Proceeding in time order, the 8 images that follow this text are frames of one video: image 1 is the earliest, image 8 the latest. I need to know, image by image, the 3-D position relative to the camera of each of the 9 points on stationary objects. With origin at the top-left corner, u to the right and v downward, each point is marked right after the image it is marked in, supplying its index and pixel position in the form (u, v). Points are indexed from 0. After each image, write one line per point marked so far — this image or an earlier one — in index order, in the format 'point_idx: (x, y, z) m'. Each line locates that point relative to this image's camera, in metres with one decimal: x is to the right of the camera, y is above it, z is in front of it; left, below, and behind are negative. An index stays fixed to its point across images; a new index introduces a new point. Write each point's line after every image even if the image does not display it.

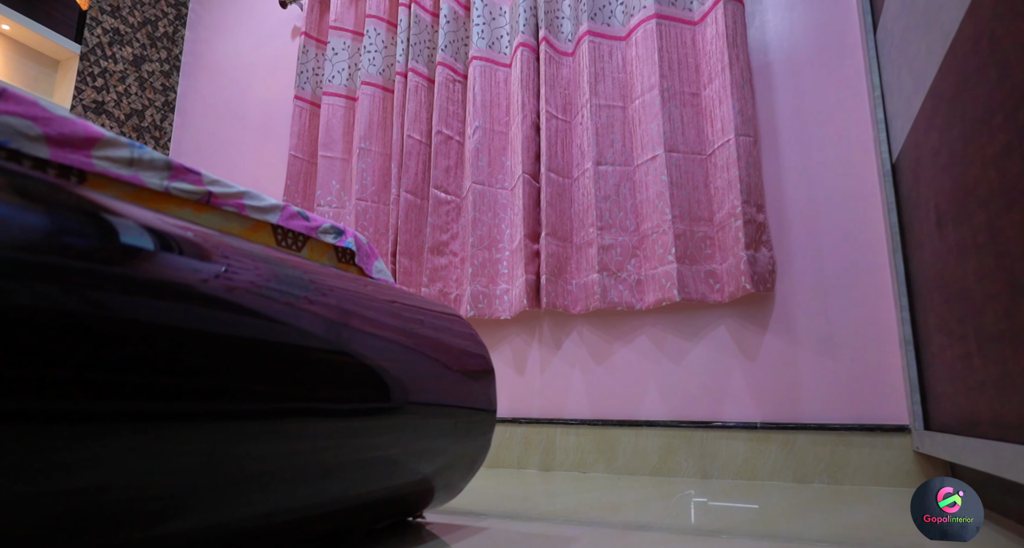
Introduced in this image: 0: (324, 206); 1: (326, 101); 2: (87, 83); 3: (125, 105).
0: (-0.8, +0.3, +2.3) m
1: (-0.8, +0.7, +2.3) m
2: (-1.9, +0.9, +2.4) m
3: (-1.8, +0.8, +2.6) m
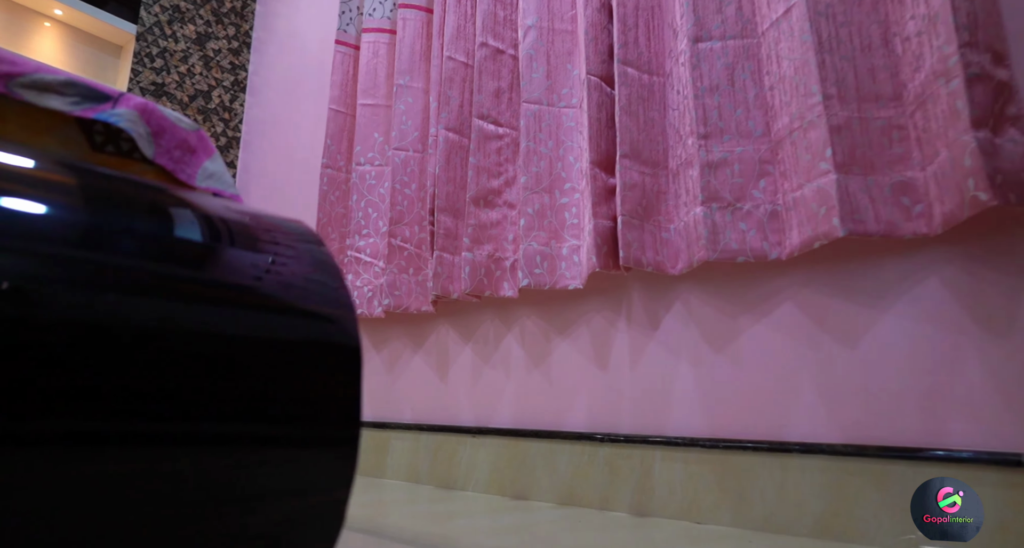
0: (-0.5, +0.4, +1.9) m
1: (-0.5, +0.8, +1.9) m
2: (-1.6, +0.9, +2.4) m
3: (-1.4, +0.8, +2.5) m
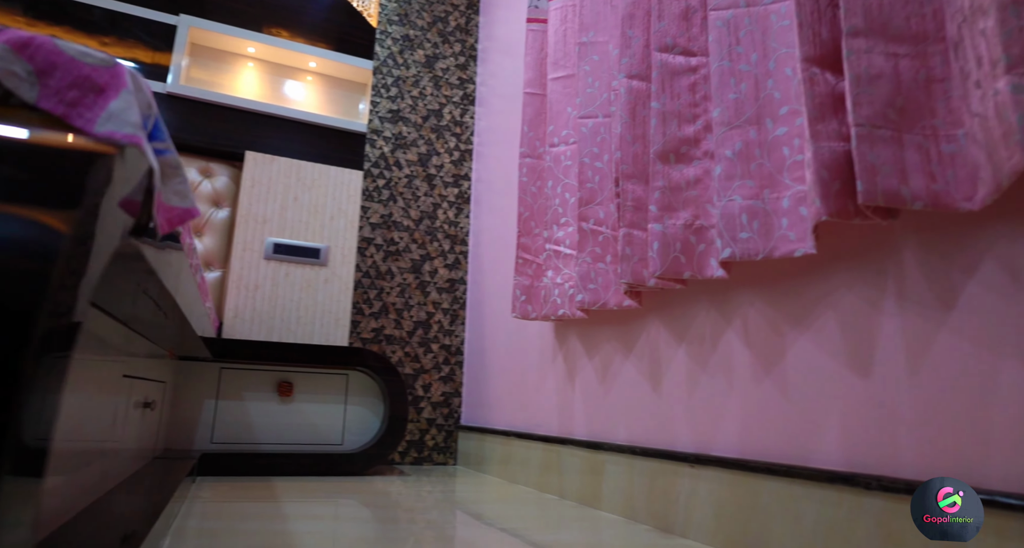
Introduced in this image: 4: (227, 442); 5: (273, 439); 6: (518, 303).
0: (+0.1, +0.4, +1.7) m
1: (+0.1, +0.8, +1.8) m
2: (-0.6, +0.8, +2.7) m
3: (-0.4, +0.8, +2.7) m
4: (-1.0, -0.6, +2.0) m
5: (-0.9, -0.6, +2.0) m
6: (0.0, -0.1, +1.8) m
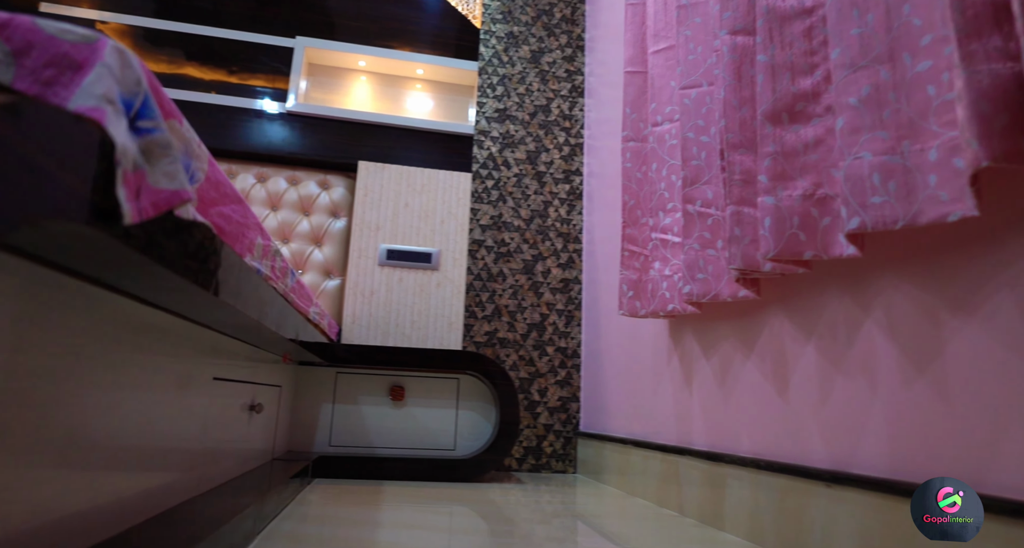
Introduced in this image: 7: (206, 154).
0: (+0.4, +0.4, +1.6) m
1: (+0.4, +0.8, +1.6) m
2: (-0.1, +0.8, +2.7) m
3: (+0.1, +0.8, +2.7) m
4: (-0.6, -0.6, +2.1) m
5: (-0.5, -0.6, +2.1) m
6: (+0.3, -0.1, +1.7) m
7: (-0.3, +0.1, +0.6) m
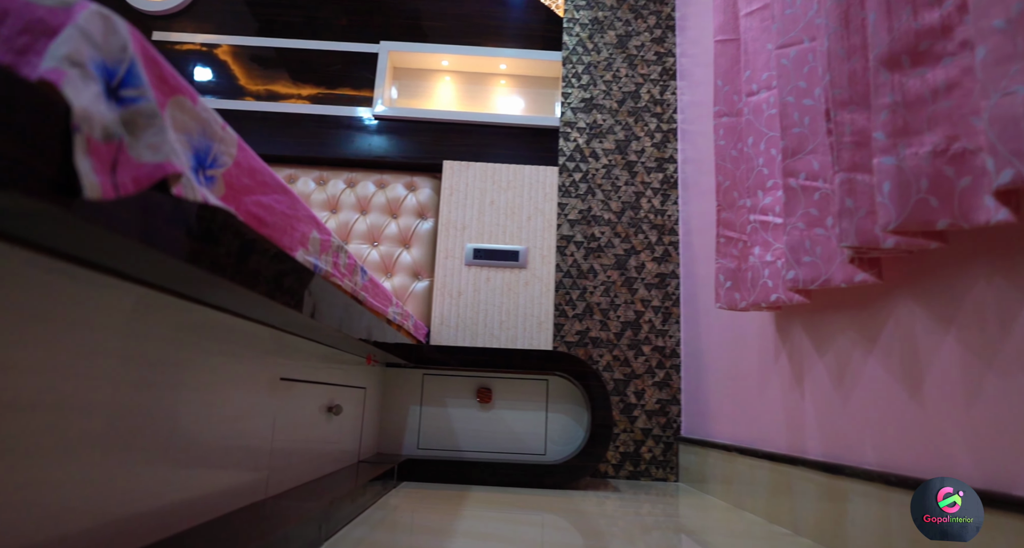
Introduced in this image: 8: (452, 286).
0: (+0.6, +0.4, +1.4) m
1: (+0.6, +0.9, +1.5) m
2: (+0.3, +0.9, +2.6) m
3: (+0.5, +0.8, +2.6) m
4: (-0.3, -0.6, +2.1) m
5: (-0.1, -0.6, +2.0) m
6: (+0.6, 0.0, +1.5) m
7: (-0.3, +0.1, +0.6) m
8: (-0.2, -0.1, +2.4) m
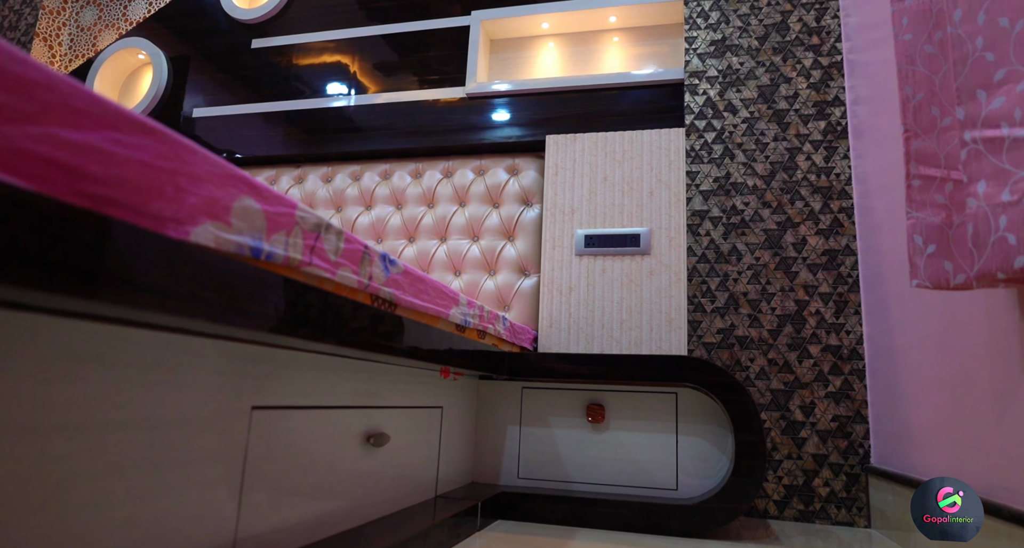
0: (+0.7, +0.5, +0.9) m
1: (+0.7, +0.9, +0.9) m
2: (+0.7, +0.9, +2.1) m
3: (+0.9, +0.9, +2.0) m
4: (+0.1, -0.6, +1.7) m
5: (+0.2, -0.6, +1.7) m
6: (+0.7, 0.0, +1.0) m
7: (-0.4, +0.2, +0.4) m
8: (+0.2, 0.0, +2.0) m
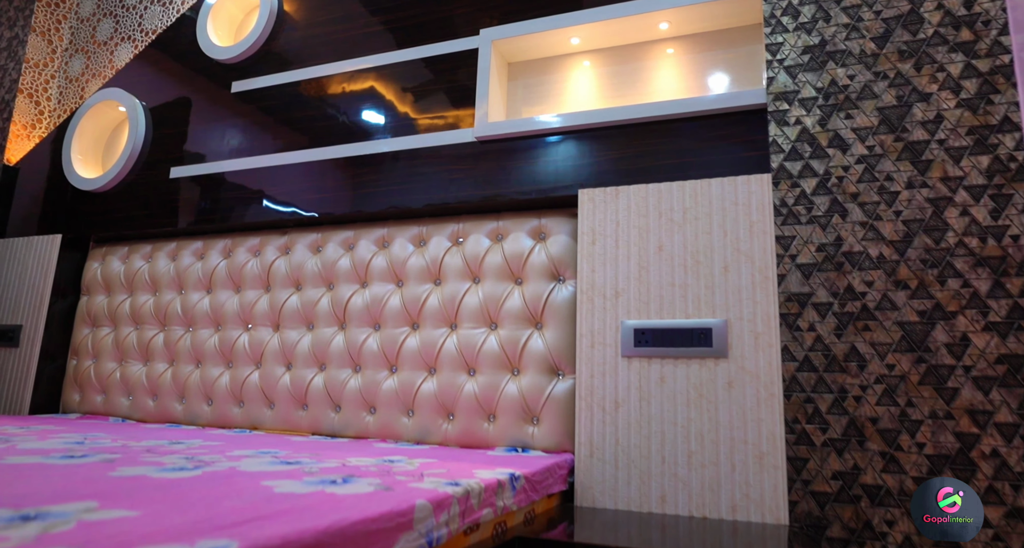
0: (+0.6, +0.3, +0.3) m
1: (+0.6, +0.7, +0.4) m
2: (+0.7, +0.7, +1.5) m
3: (+0.9, +0.6, +1.4) m
4: (+0.1, -0.9, +1.2) m
5: (+0.3, -0.9, +1.2) m
6: (+0.6, -0.2, +0.4) m
7: (-0.5, -0.1, -0.1) m
8: (+0.2, -0.3, +1.5) m
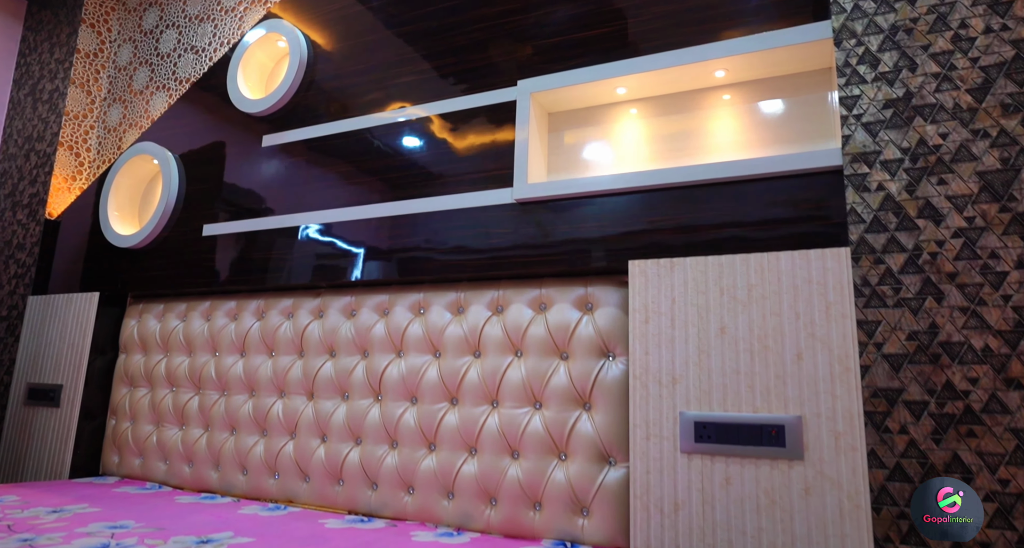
0: (+0.6, +0.1, +0.1) m
1: (+0.6, +0.5, +0.2) m
2: (+0.8, +0.5, +1.3) m
3: (+1.0, +0.4, +1.2) m
4: (+0.2, -1.1, +1.1) m
5: (+0.4, -1.1, +1.0) m
6: (+0.7, -0.4, +0.2) m
7: (-0.5, -0.3, -0.2) m
8: (+0.3, -0.5, +1.3) m
